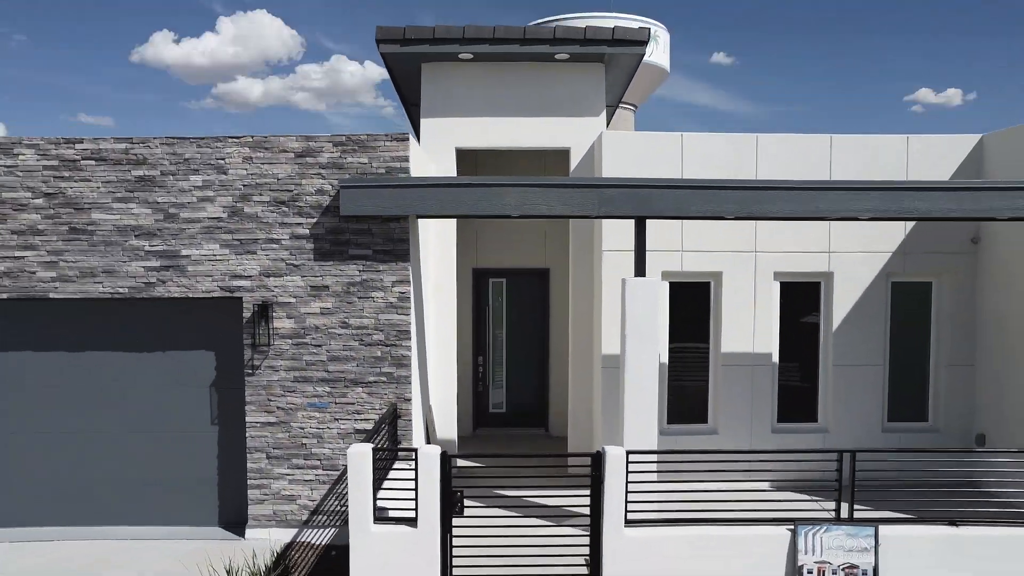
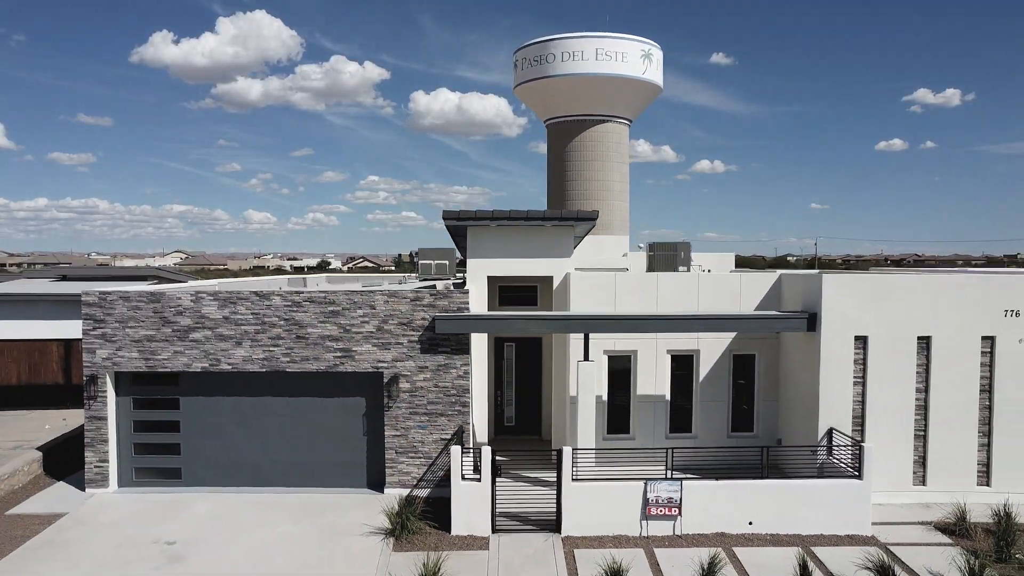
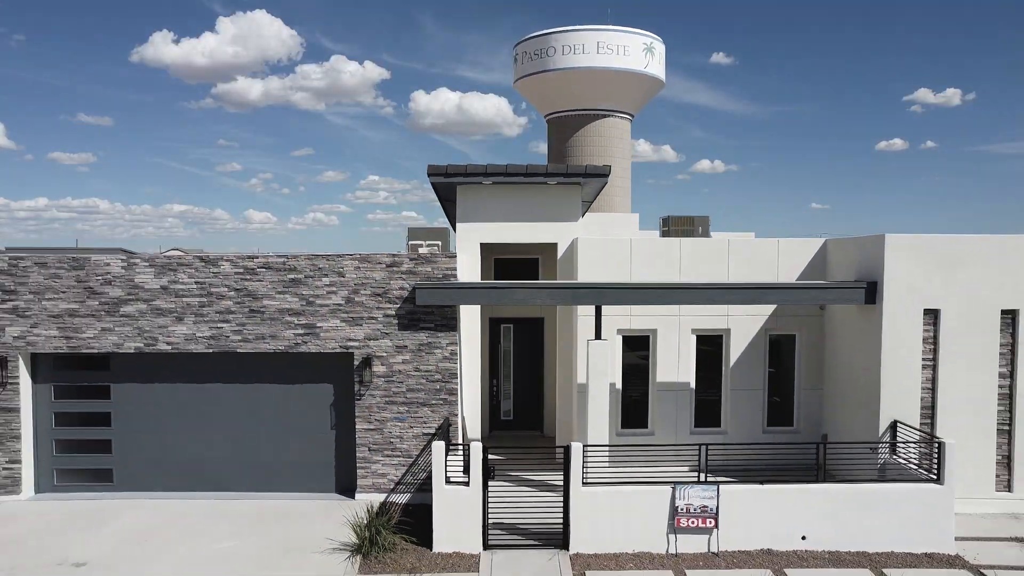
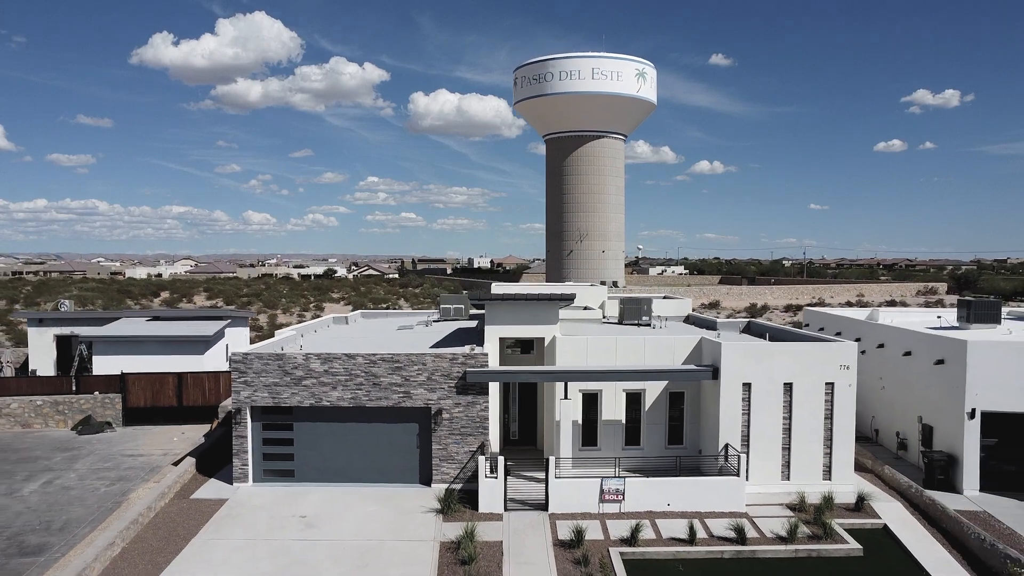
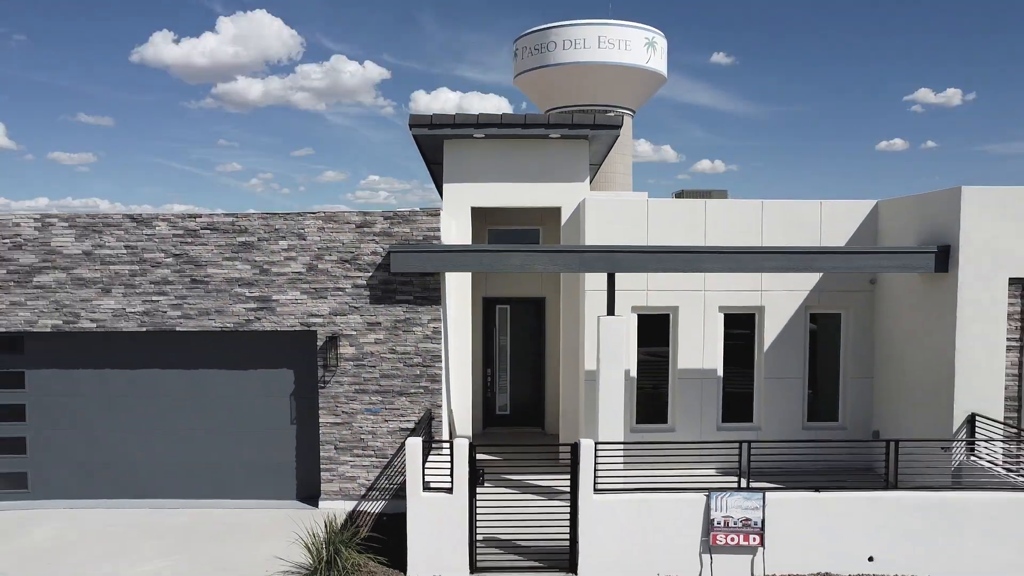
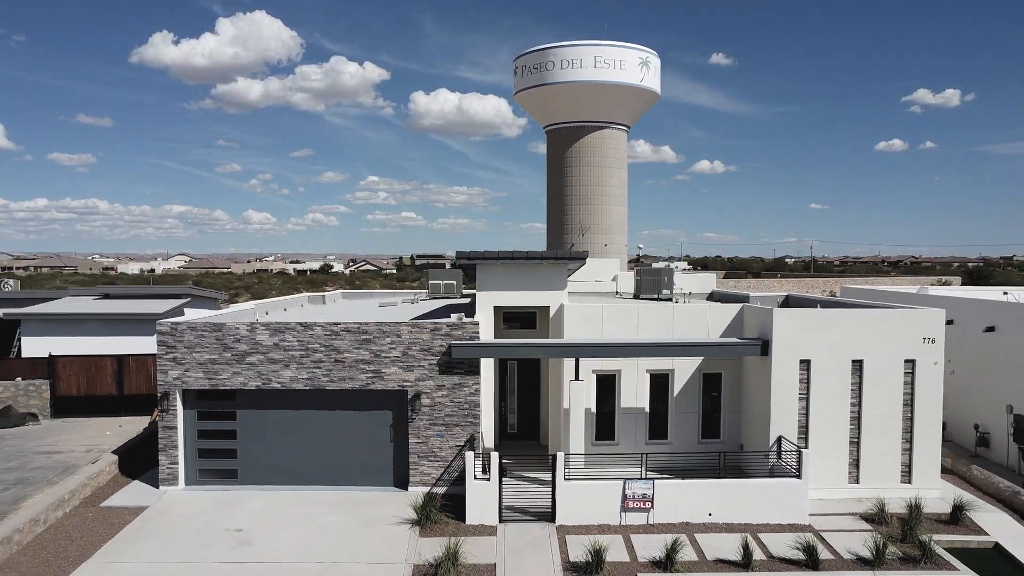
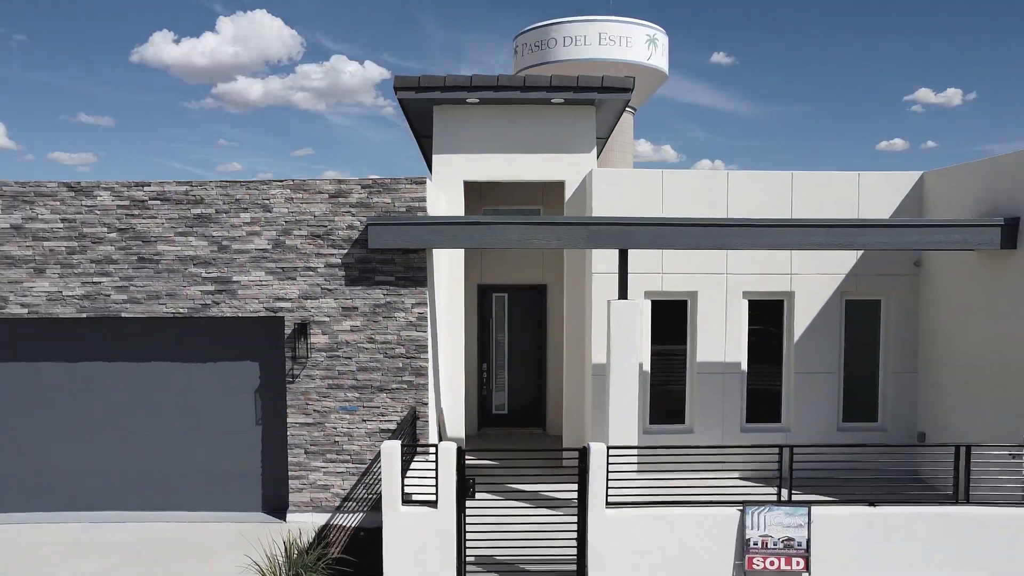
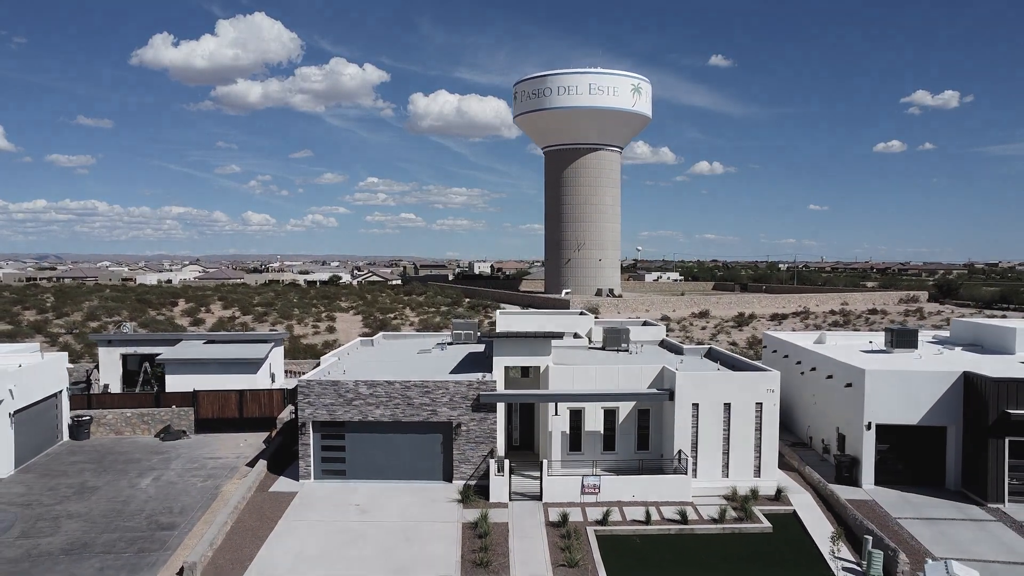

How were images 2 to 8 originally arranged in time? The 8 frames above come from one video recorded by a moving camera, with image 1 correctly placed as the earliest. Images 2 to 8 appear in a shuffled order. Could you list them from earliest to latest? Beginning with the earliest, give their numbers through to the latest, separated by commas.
7, 5, 3, 2, 6, 4, 8
